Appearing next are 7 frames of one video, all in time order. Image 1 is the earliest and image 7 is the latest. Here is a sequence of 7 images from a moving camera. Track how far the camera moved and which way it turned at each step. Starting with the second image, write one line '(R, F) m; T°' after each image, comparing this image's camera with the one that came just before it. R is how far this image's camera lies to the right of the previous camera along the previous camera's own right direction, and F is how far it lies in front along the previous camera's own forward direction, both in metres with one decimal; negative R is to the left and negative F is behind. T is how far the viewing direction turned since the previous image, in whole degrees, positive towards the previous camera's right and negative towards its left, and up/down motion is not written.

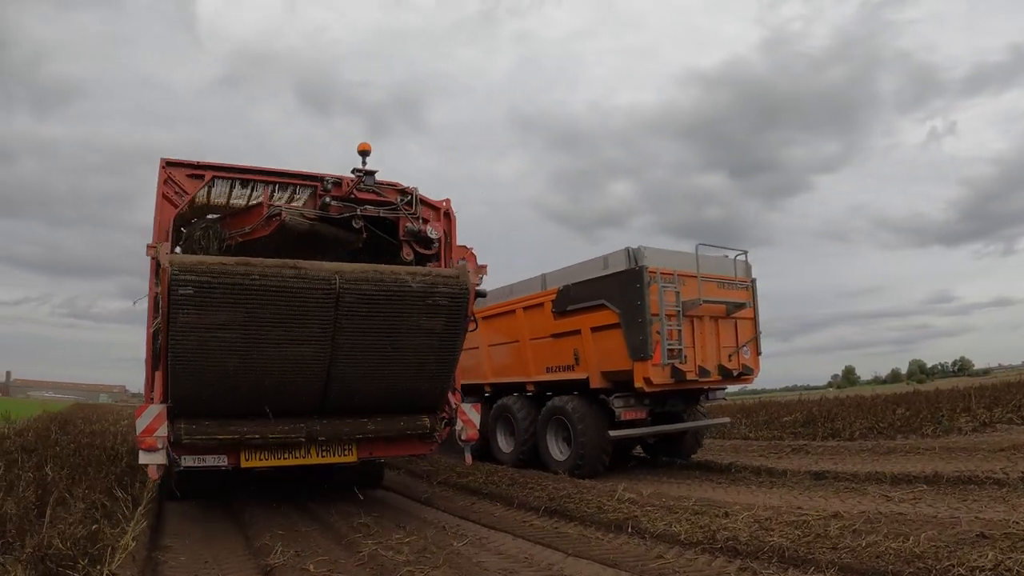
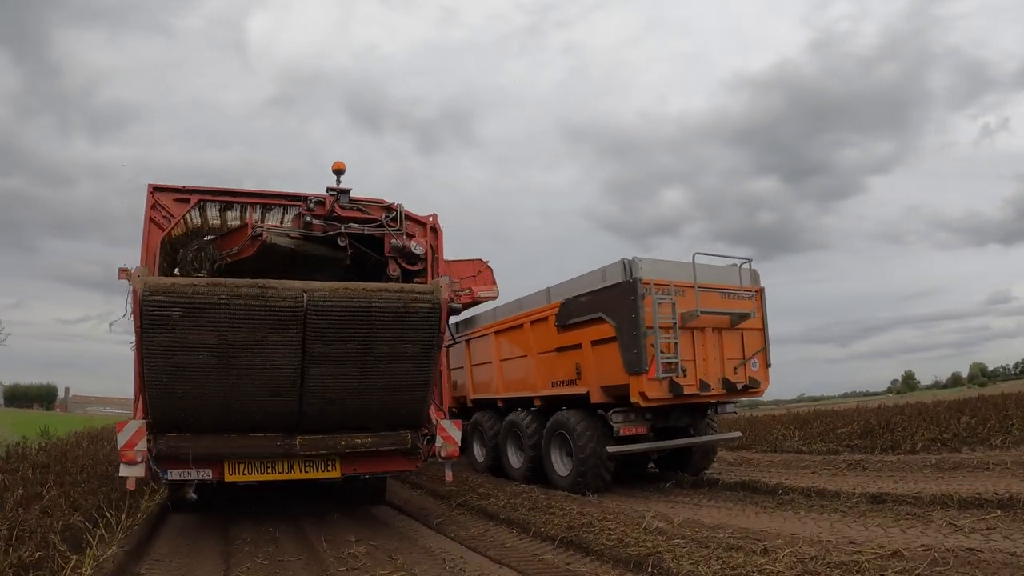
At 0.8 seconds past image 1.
(+0.4, +0.5) m; -4°
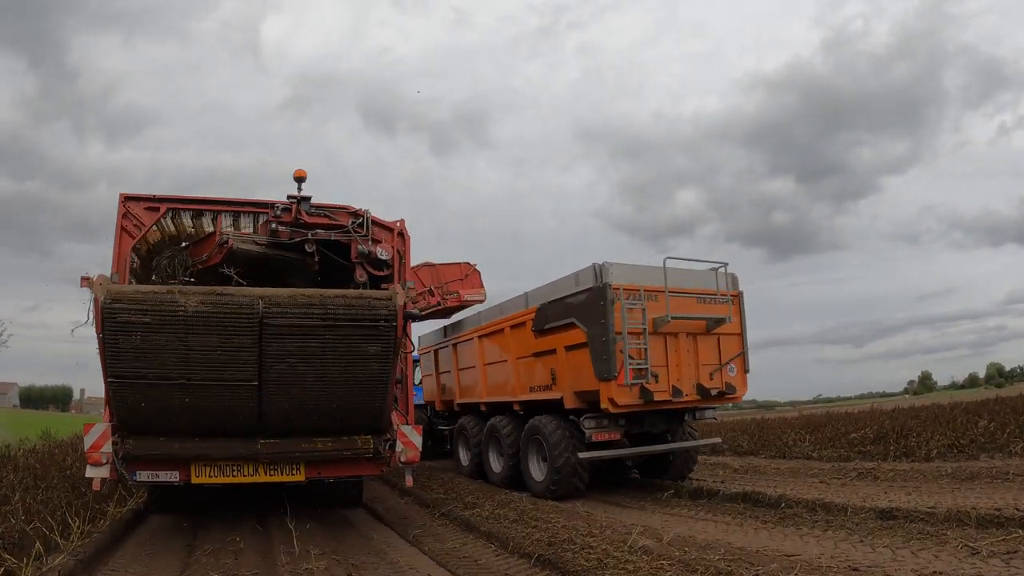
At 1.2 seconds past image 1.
(+0.5, 0.0) m; -1°
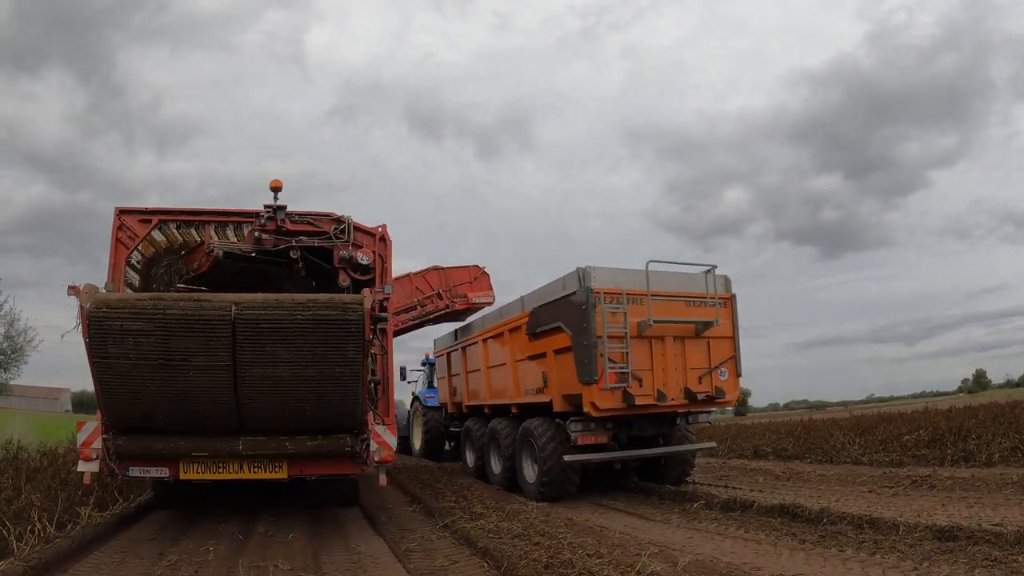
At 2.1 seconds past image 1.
(+0.6, 0.0) m; -3°
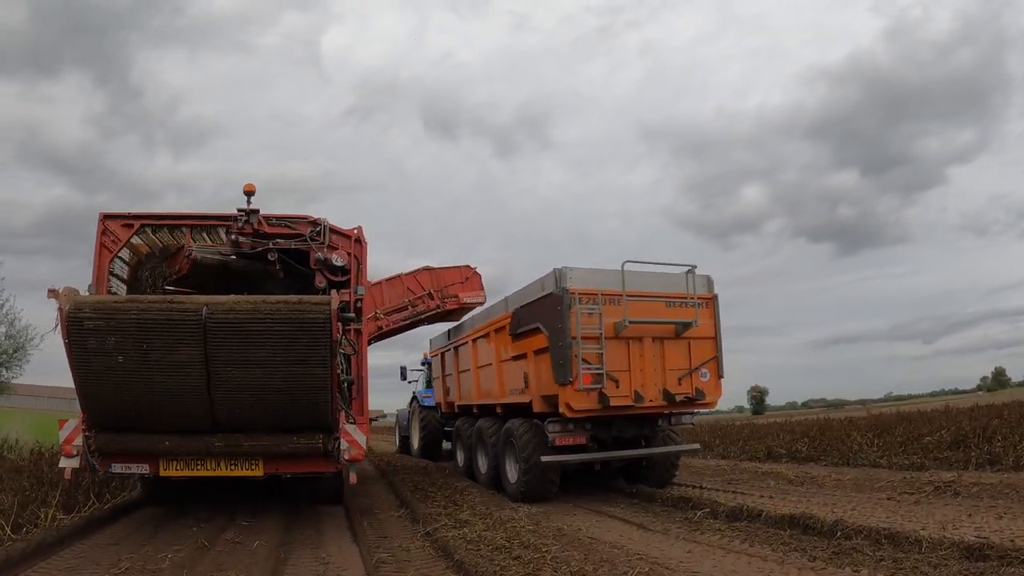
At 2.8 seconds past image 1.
(+0.4, 0.0) m; -1°
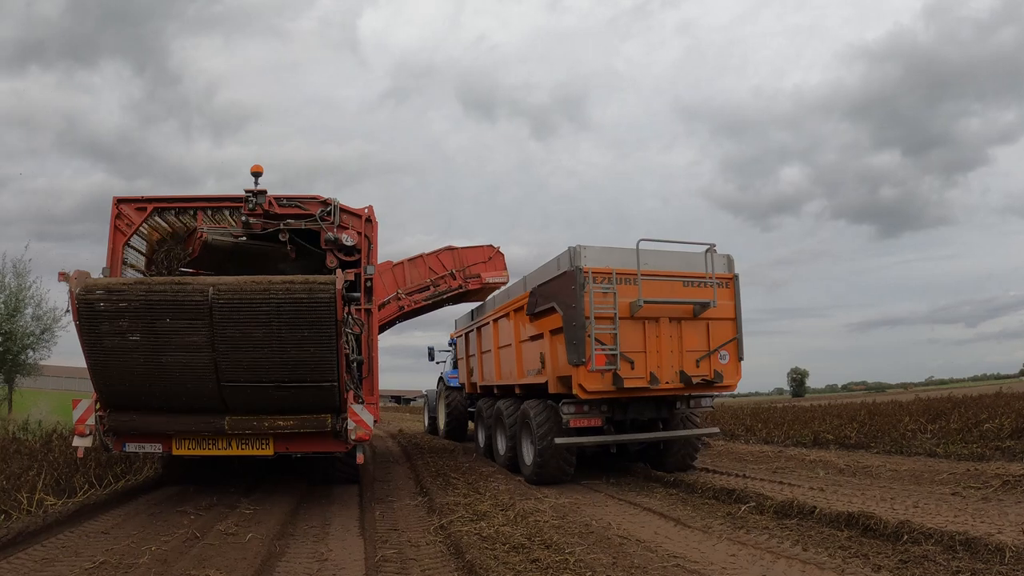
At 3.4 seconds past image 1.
(+0.2, +0.2) m; -3°
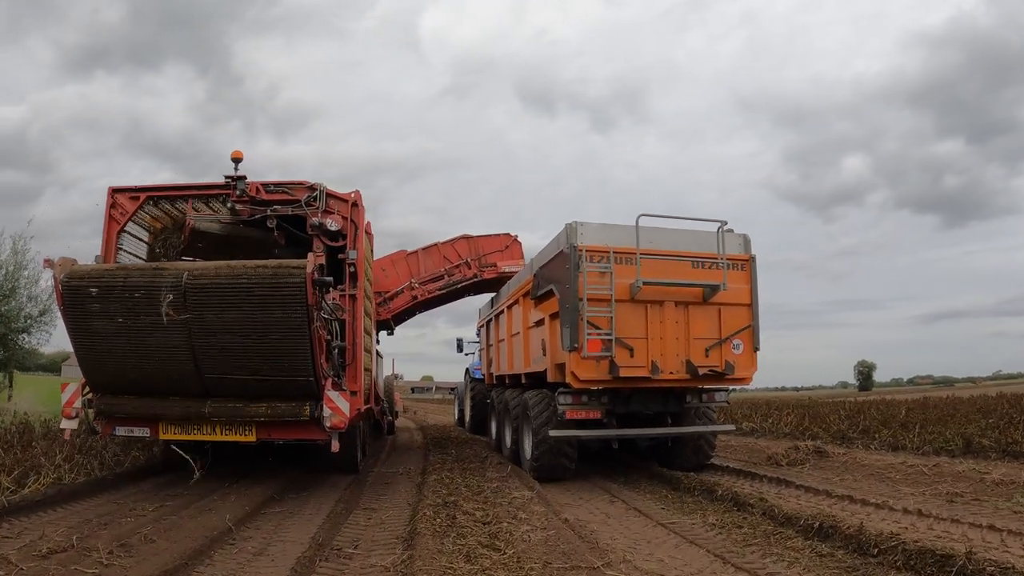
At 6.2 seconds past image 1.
(+0.5, +0.4) m; -4°
